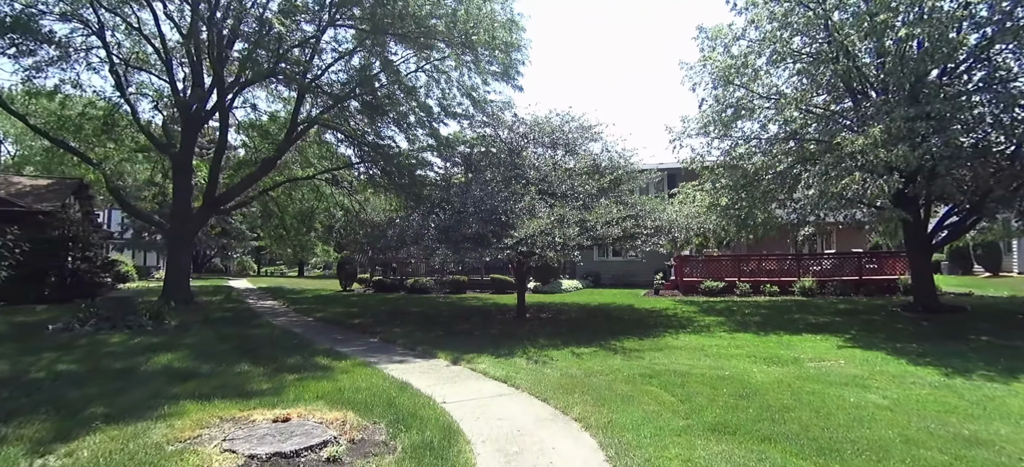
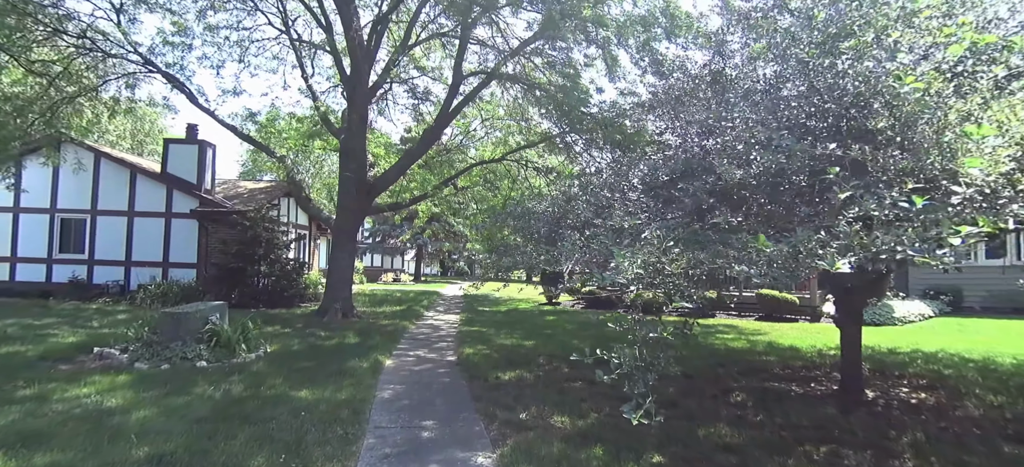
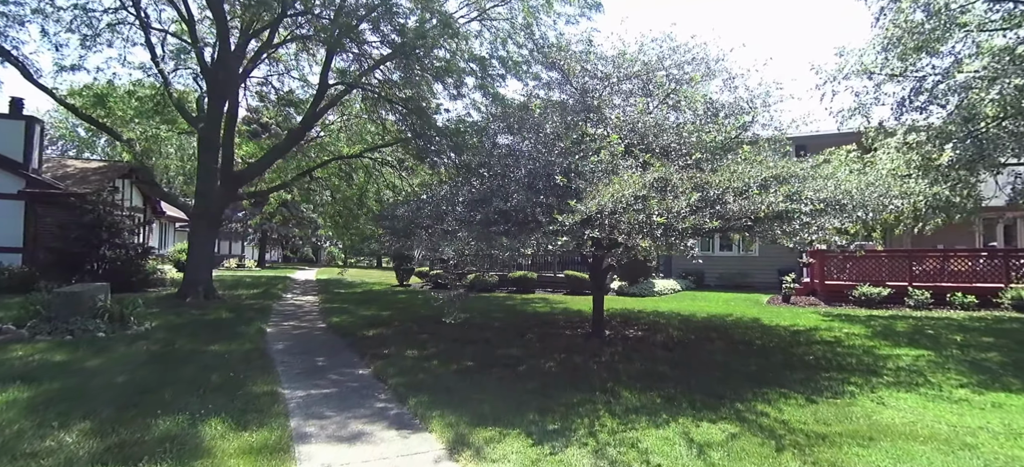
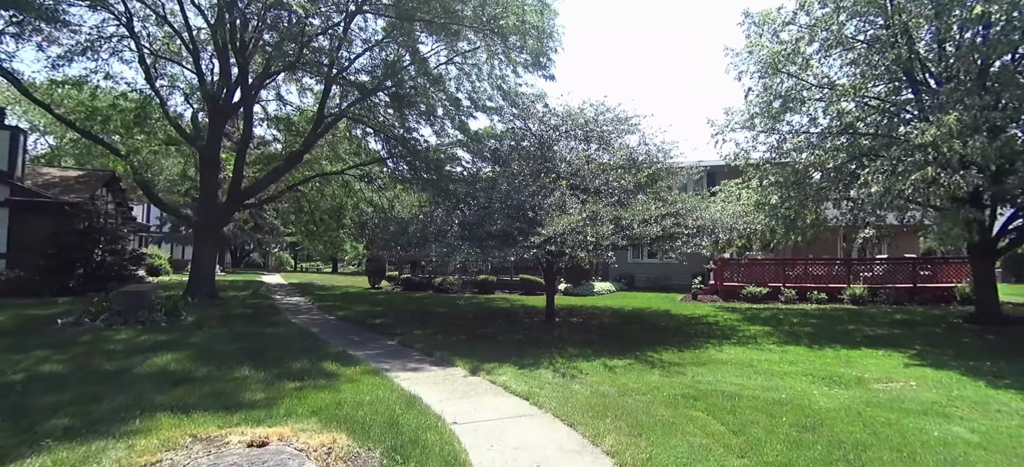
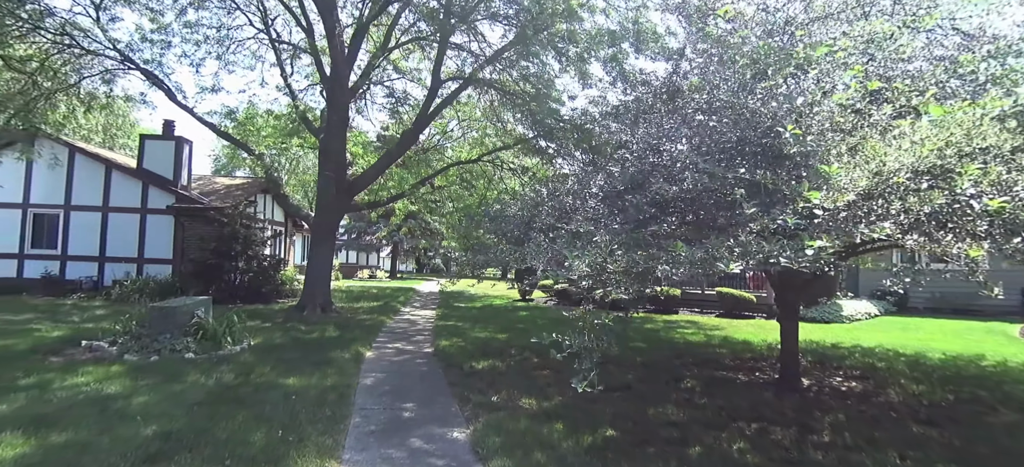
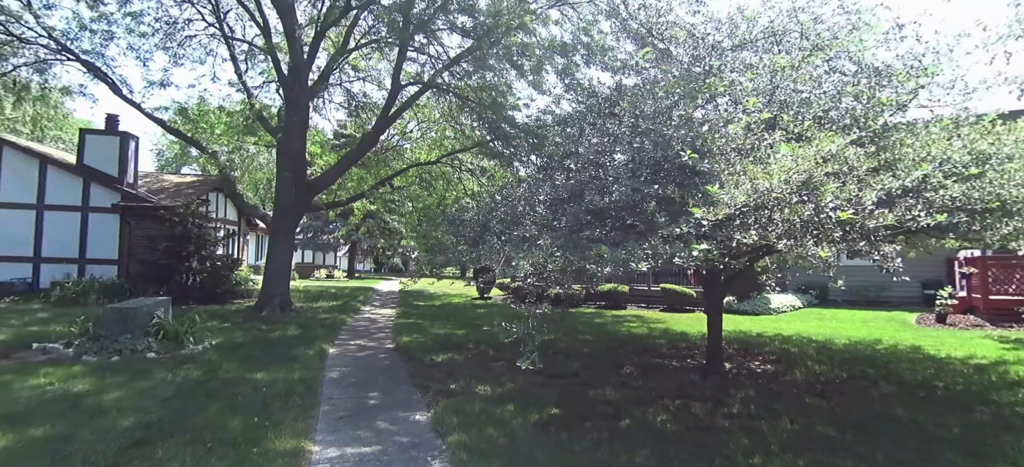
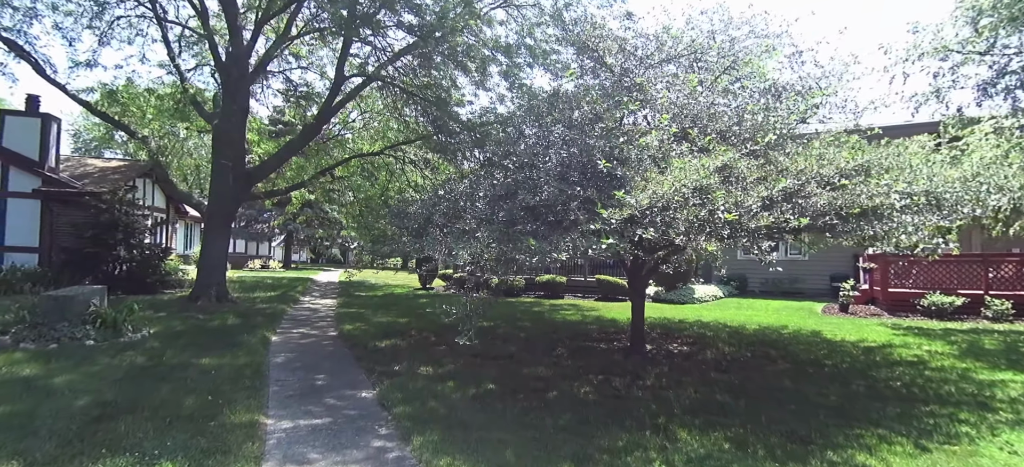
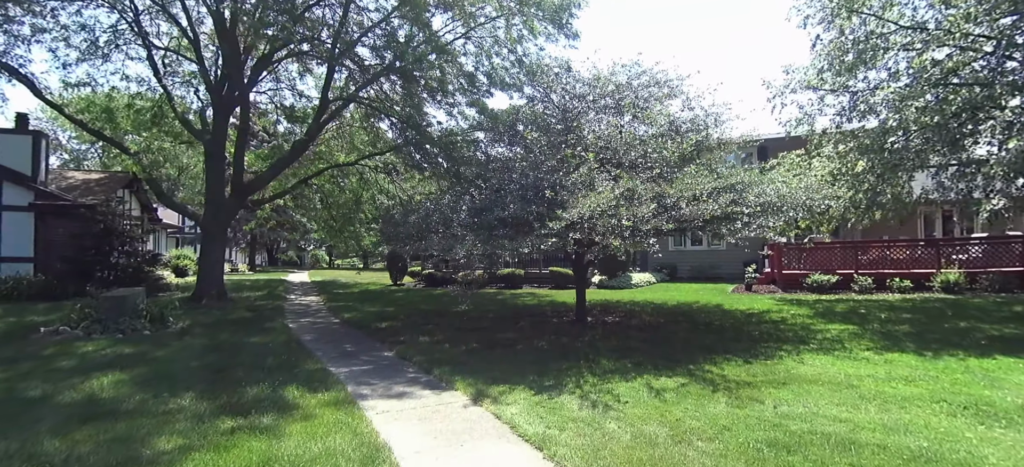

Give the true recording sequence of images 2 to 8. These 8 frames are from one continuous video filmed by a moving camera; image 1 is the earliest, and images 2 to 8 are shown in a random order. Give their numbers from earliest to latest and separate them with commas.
4, 8, 3, 7, 6, 5, 2
